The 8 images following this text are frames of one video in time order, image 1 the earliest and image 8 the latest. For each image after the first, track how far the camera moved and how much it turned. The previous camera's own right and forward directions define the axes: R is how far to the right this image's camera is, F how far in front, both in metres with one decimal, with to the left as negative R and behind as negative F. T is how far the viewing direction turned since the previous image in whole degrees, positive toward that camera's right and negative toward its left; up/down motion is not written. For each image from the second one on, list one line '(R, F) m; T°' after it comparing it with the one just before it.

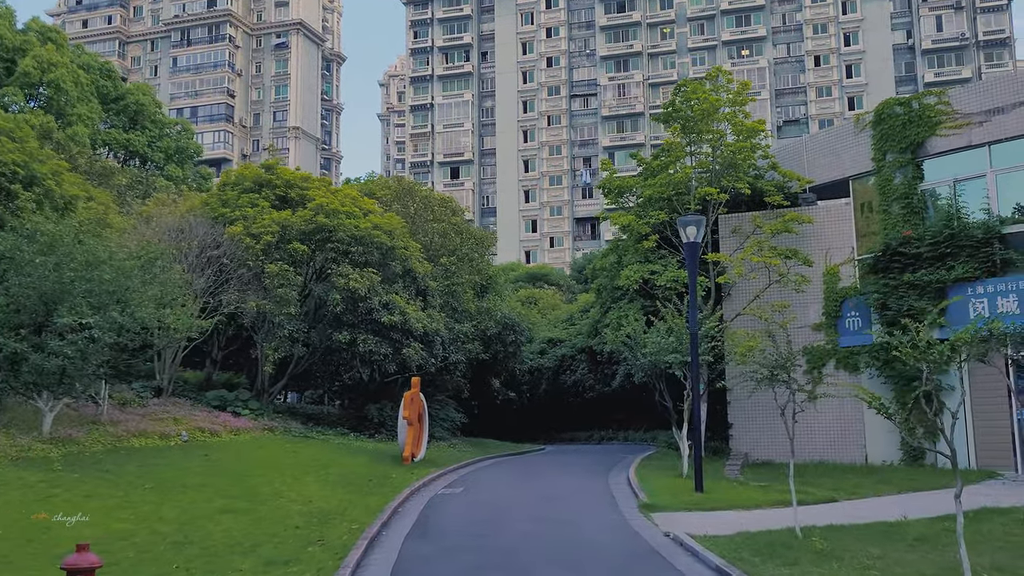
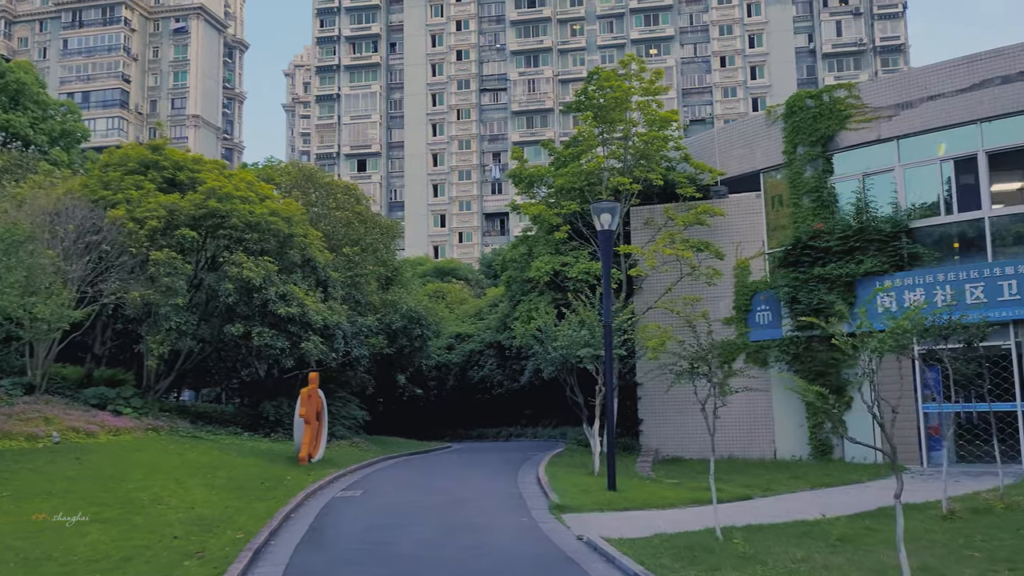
(0.0, +0.7) m; +6°
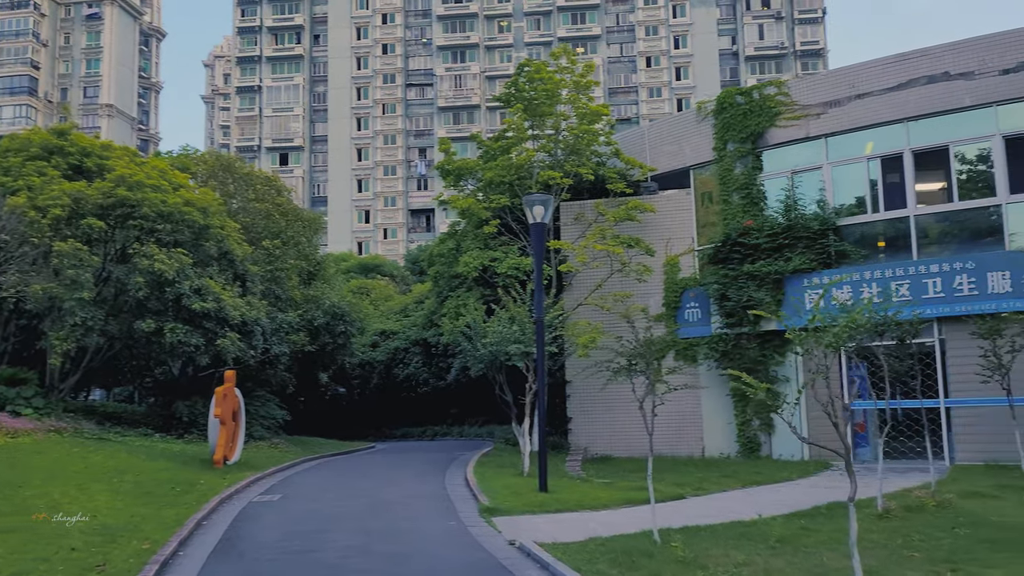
(0.0, +0.4) m; +5°
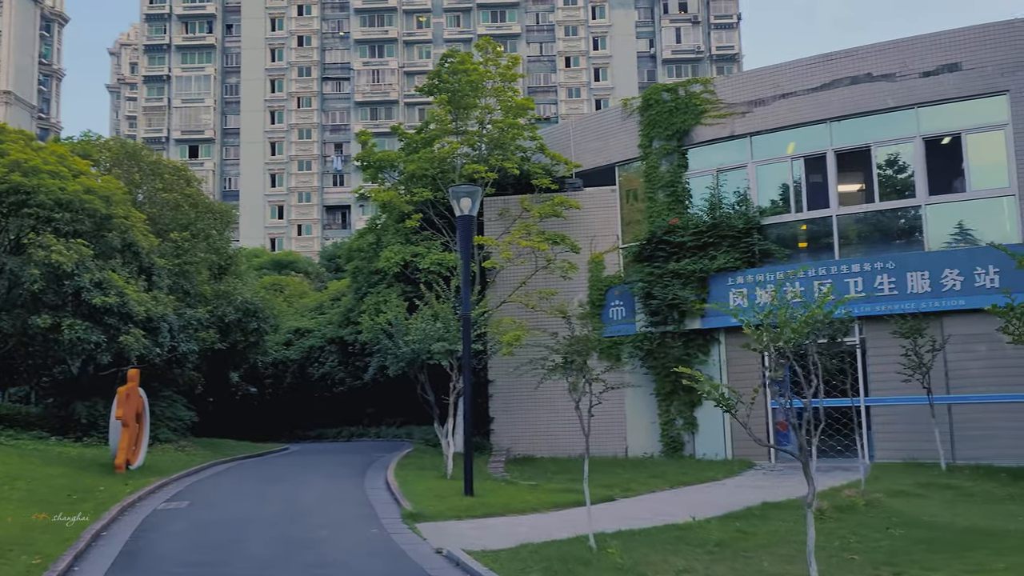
(-0.1, +0.5) m; +5°
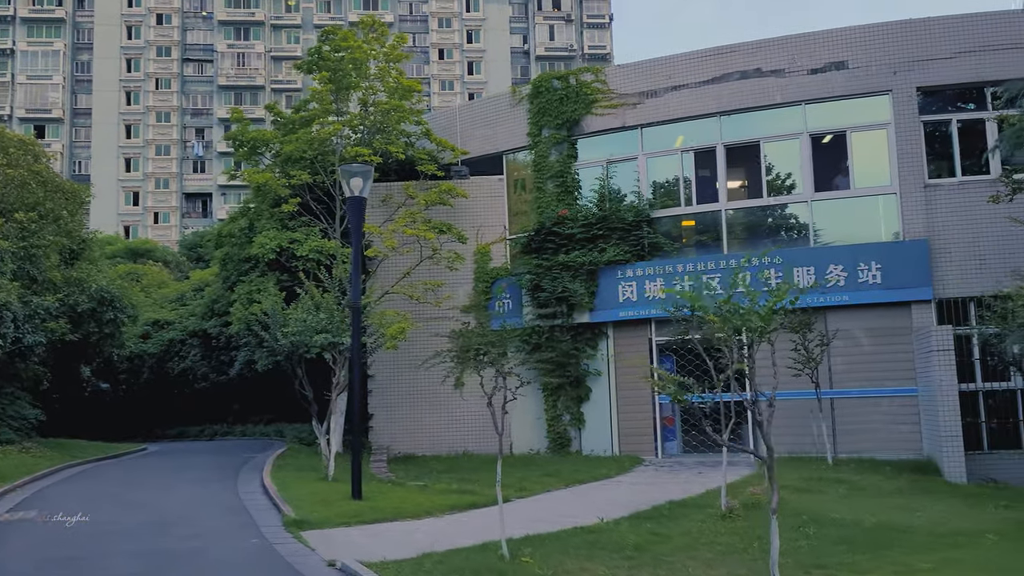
(-0.3, +0.7) m; +8°
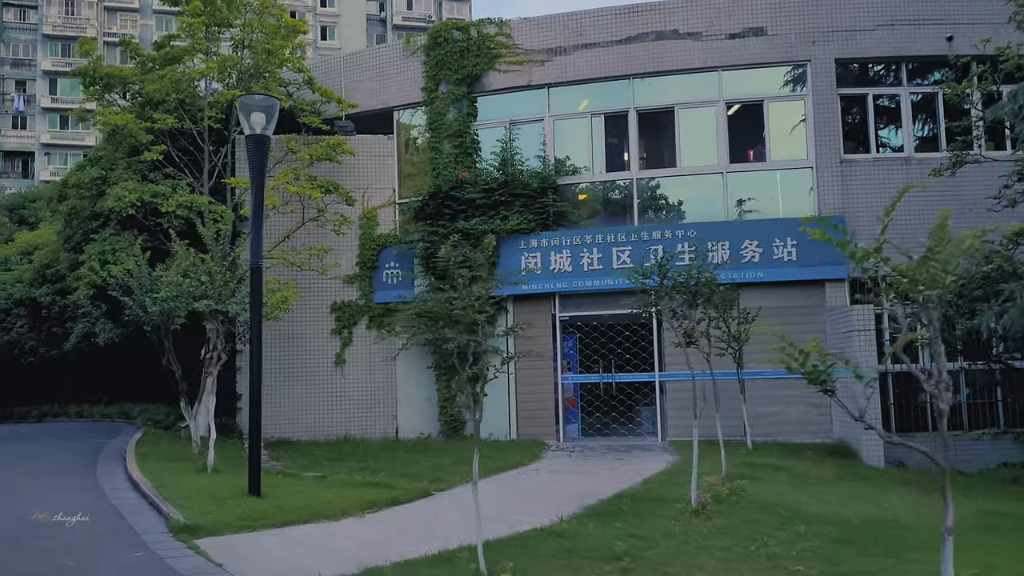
(-0.8, +1.4) m; +10°
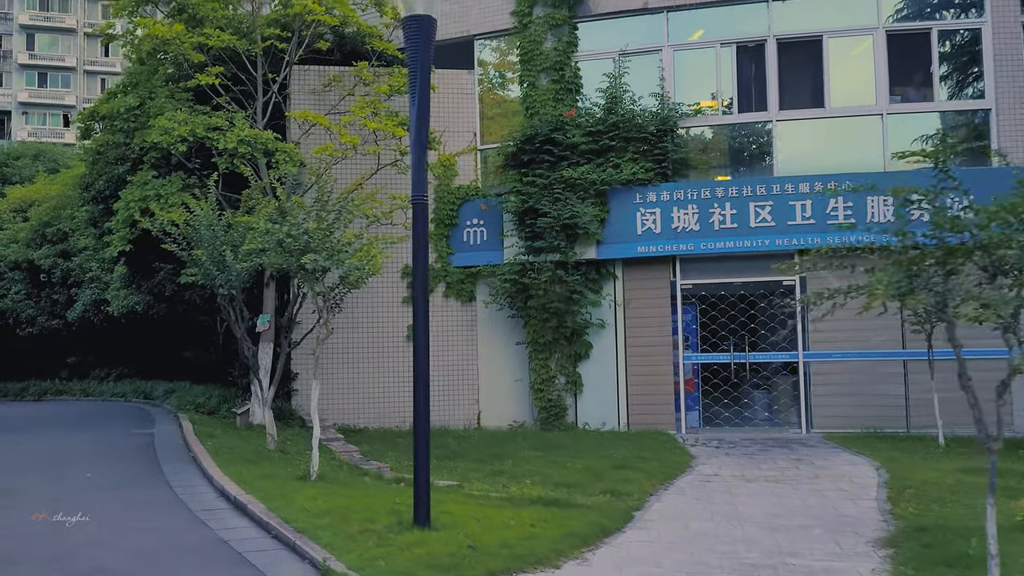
(-1.9, +2.5) m; +2°
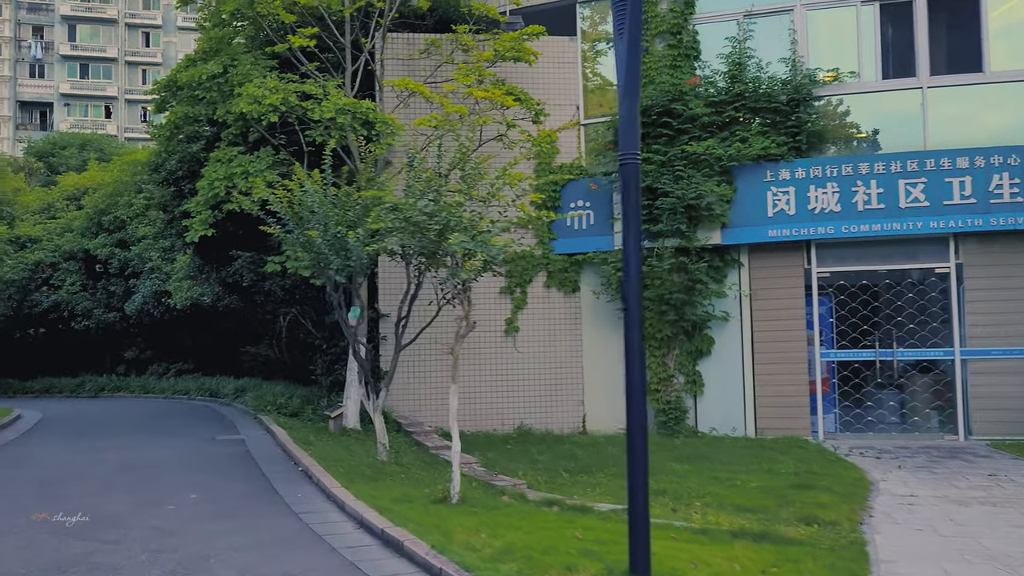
(-1.0, +1.3) m; -2°
